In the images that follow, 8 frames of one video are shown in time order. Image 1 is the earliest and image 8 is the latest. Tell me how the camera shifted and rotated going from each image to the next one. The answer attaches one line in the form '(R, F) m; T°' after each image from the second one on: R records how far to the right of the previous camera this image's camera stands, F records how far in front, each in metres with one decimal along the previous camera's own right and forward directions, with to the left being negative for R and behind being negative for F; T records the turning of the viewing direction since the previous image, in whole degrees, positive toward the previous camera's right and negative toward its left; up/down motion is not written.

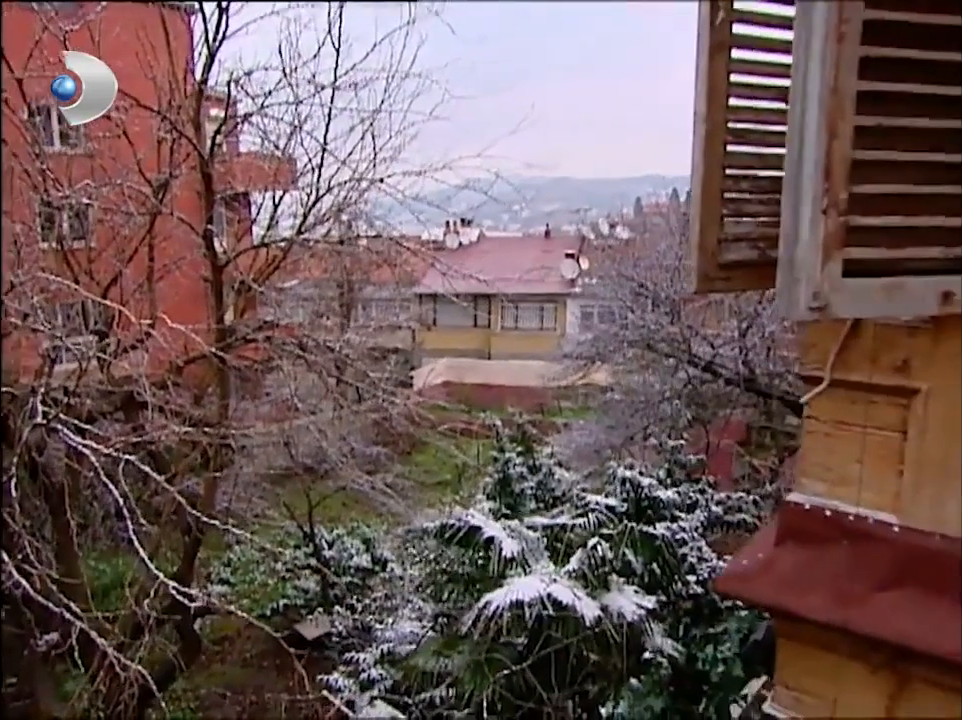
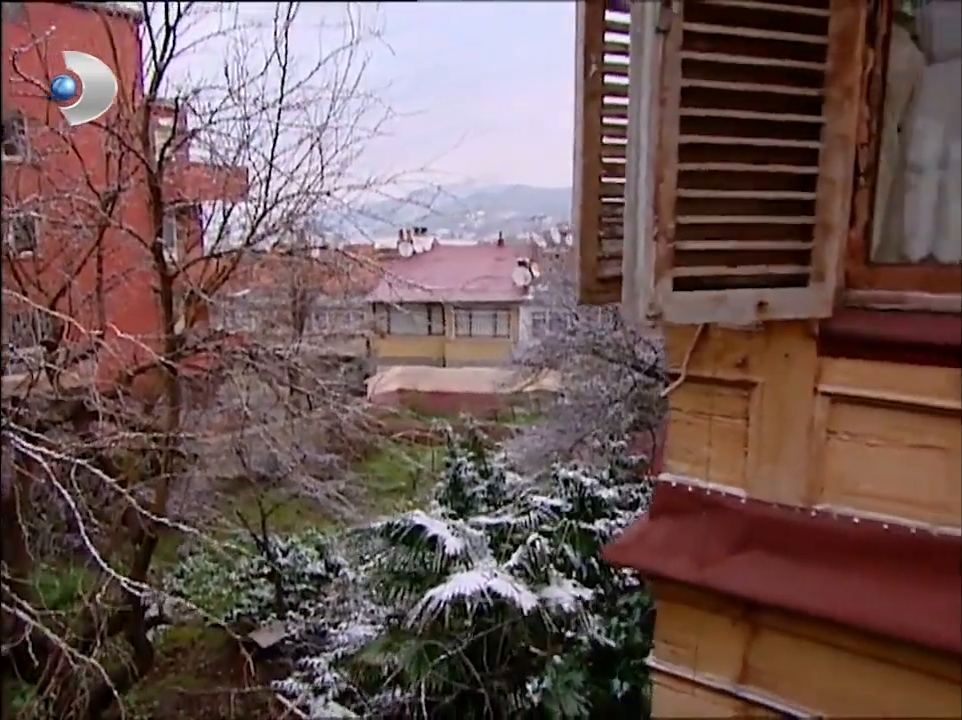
(+0.1, -0.3) m; +3°
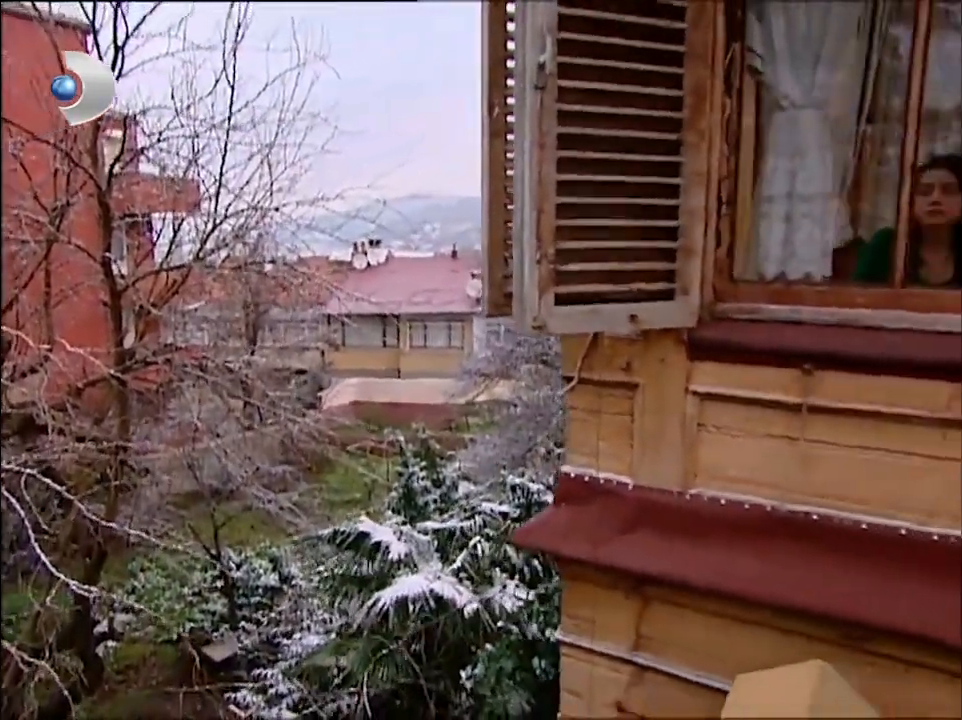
(+0.1, -0.3) m; +3°
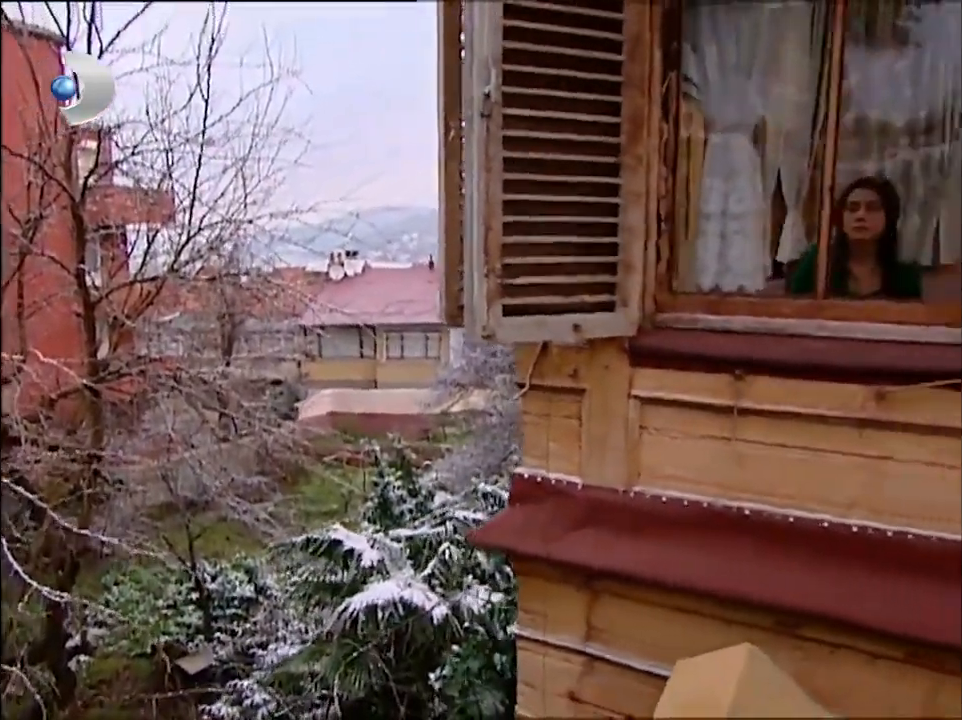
(+0.1, -0.2) m; +2°
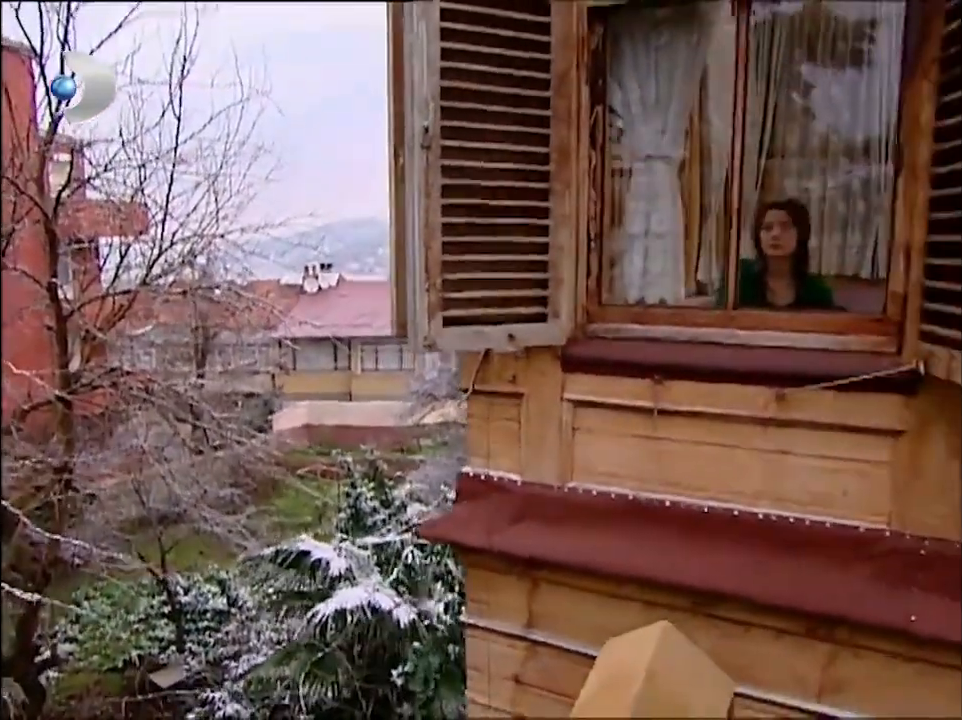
(+0.1, -0.3) m; +2°
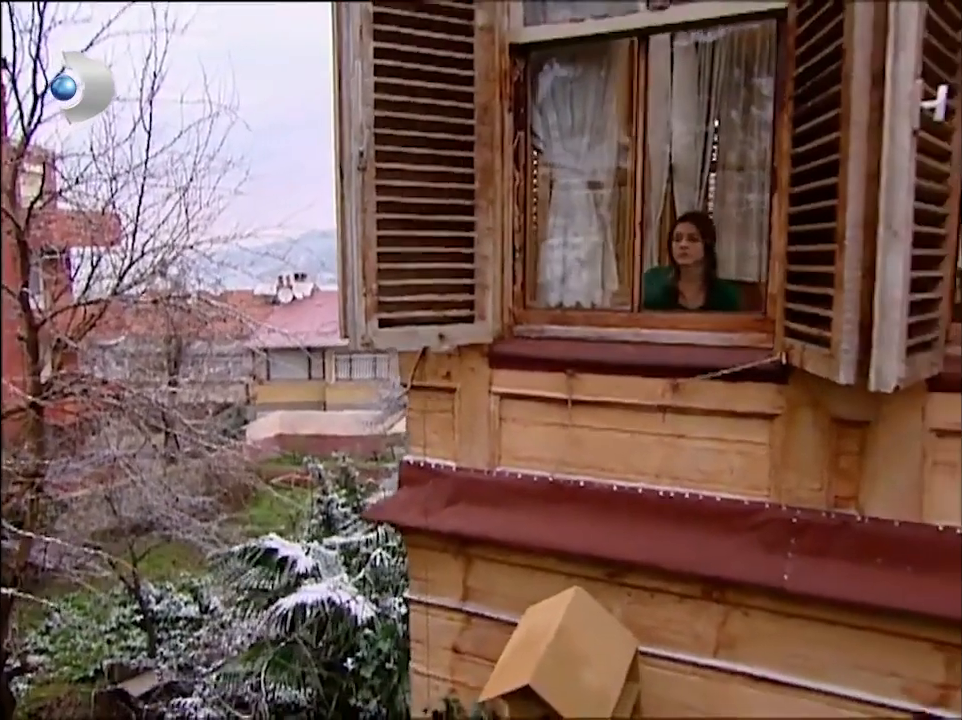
(+0.2, -0.4) m; +2°
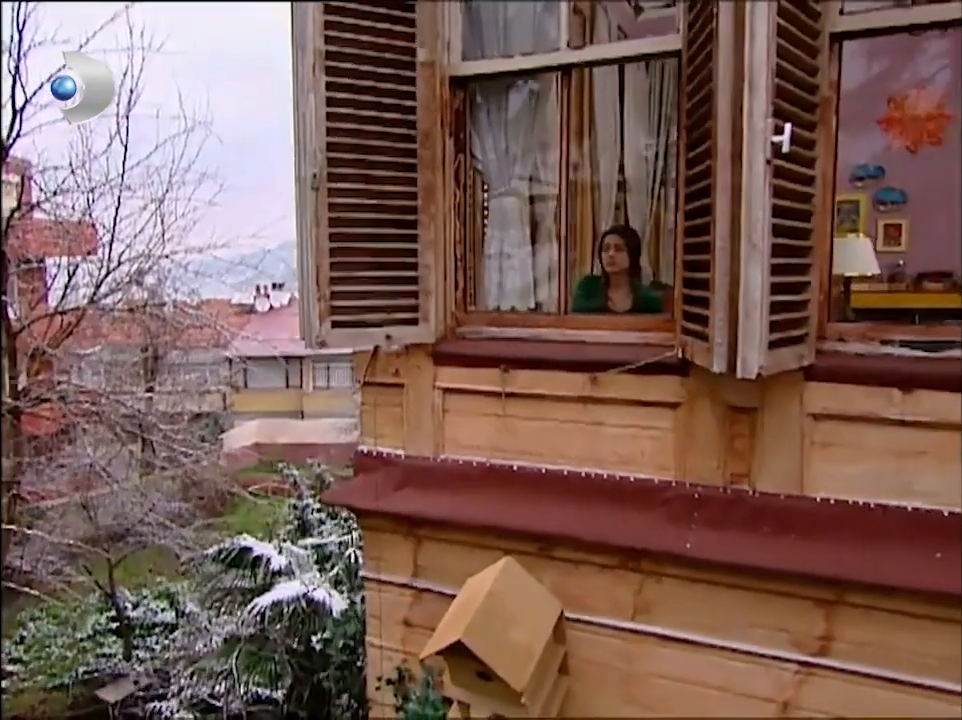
(+0.2, -0.4) m; +1°
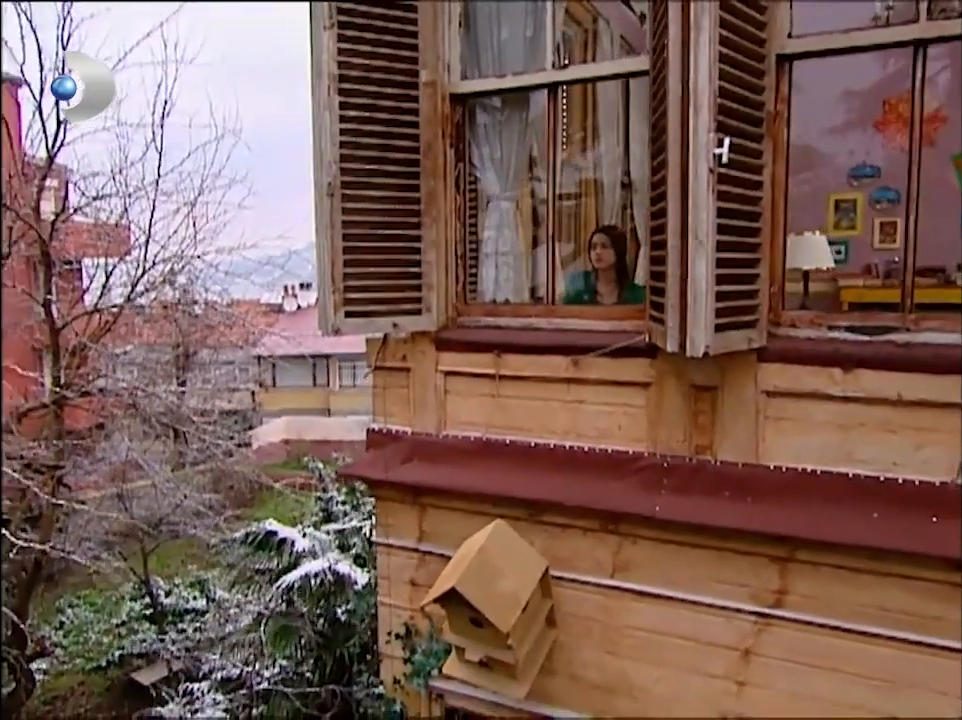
(+0.2, -0.4) m; -2°
